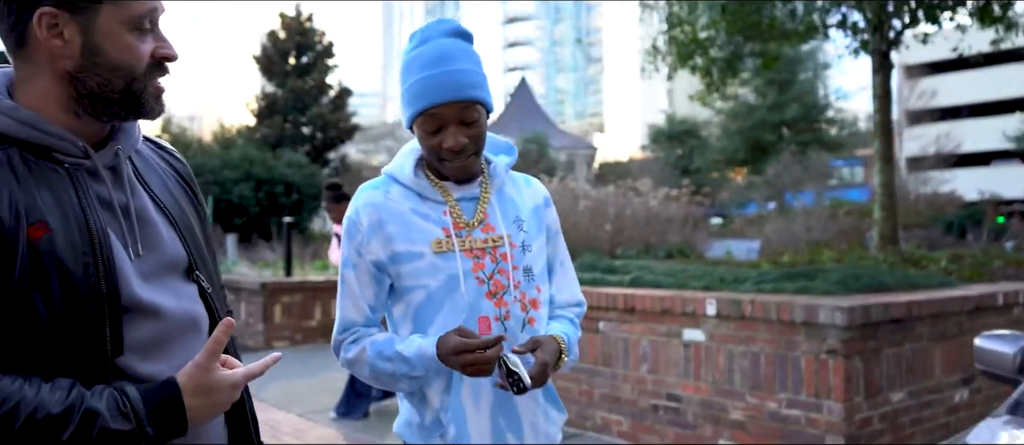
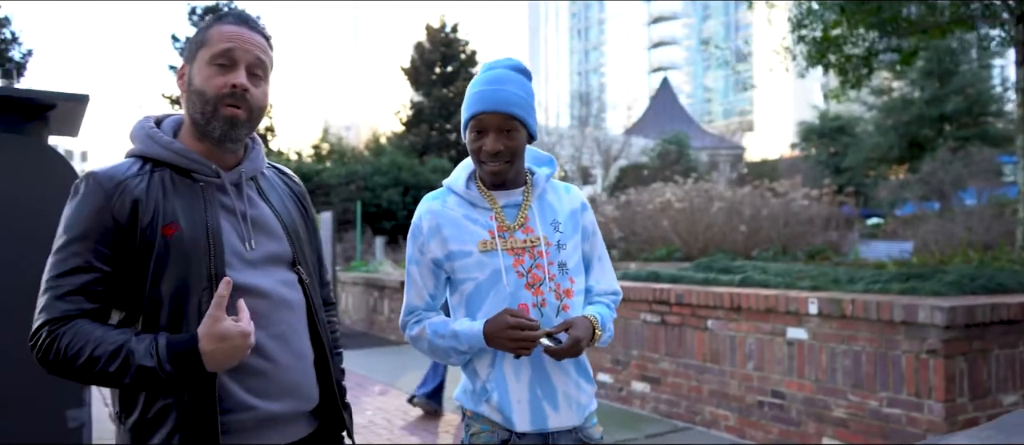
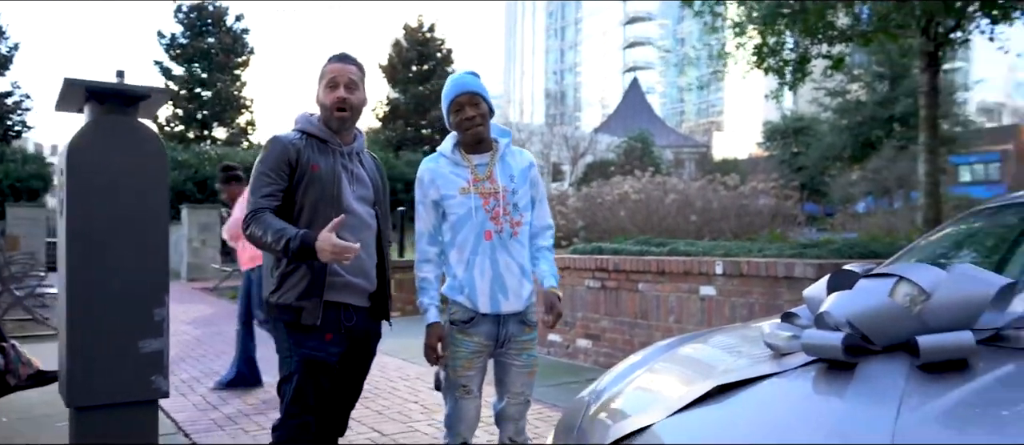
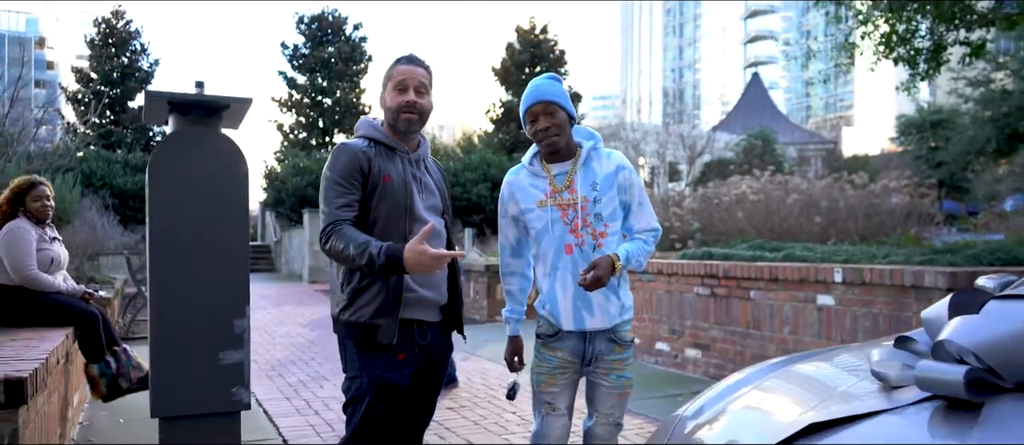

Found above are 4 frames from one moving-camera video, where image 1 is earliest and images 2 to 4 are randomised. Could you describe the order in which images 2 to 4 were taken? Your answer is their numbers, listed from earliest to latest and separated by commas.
2, 4, 3
